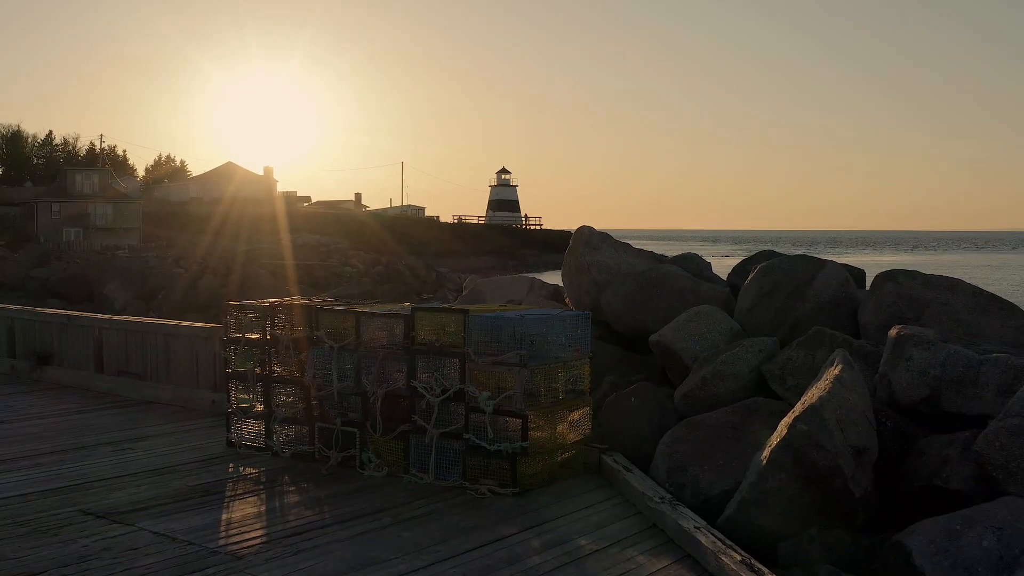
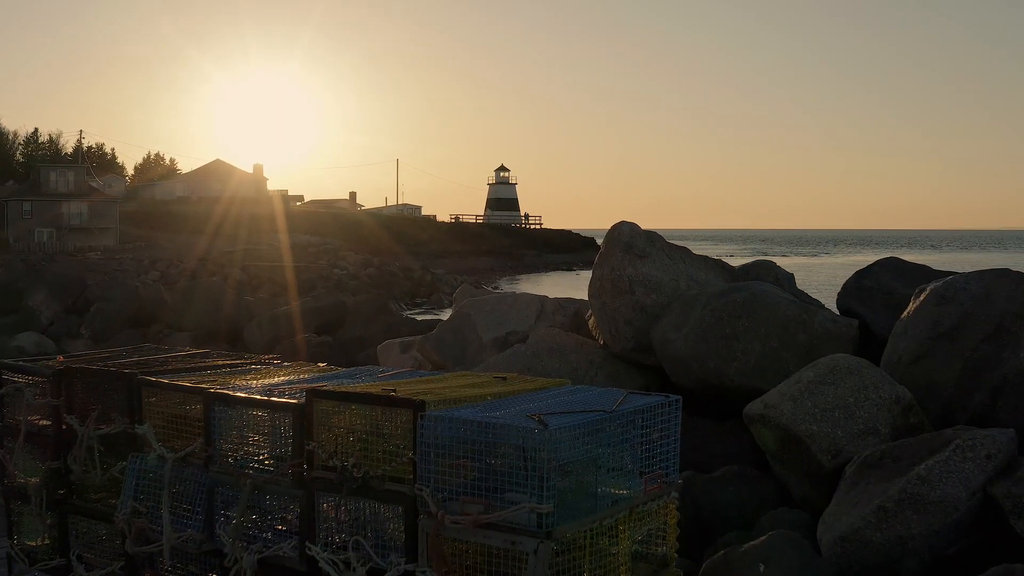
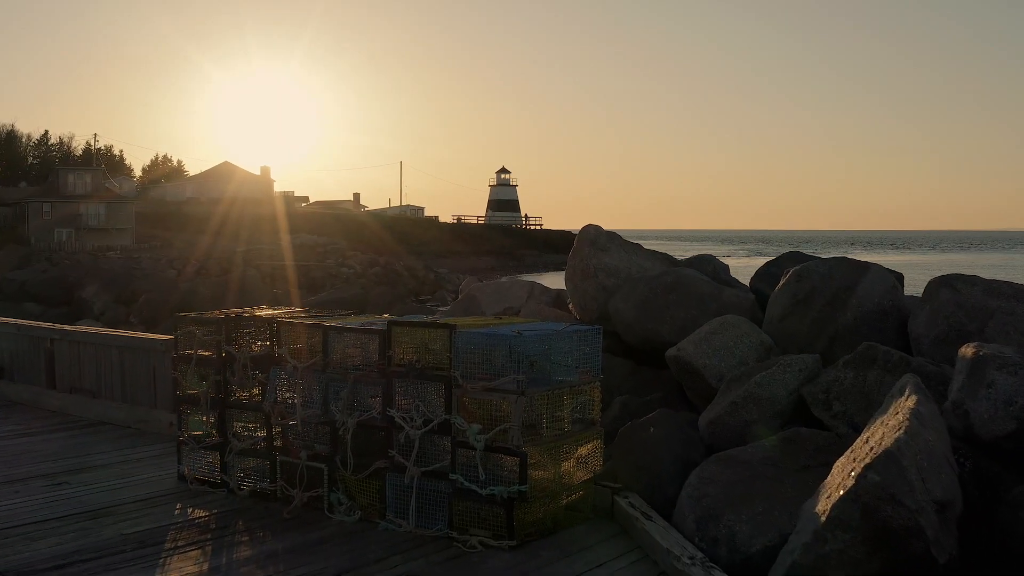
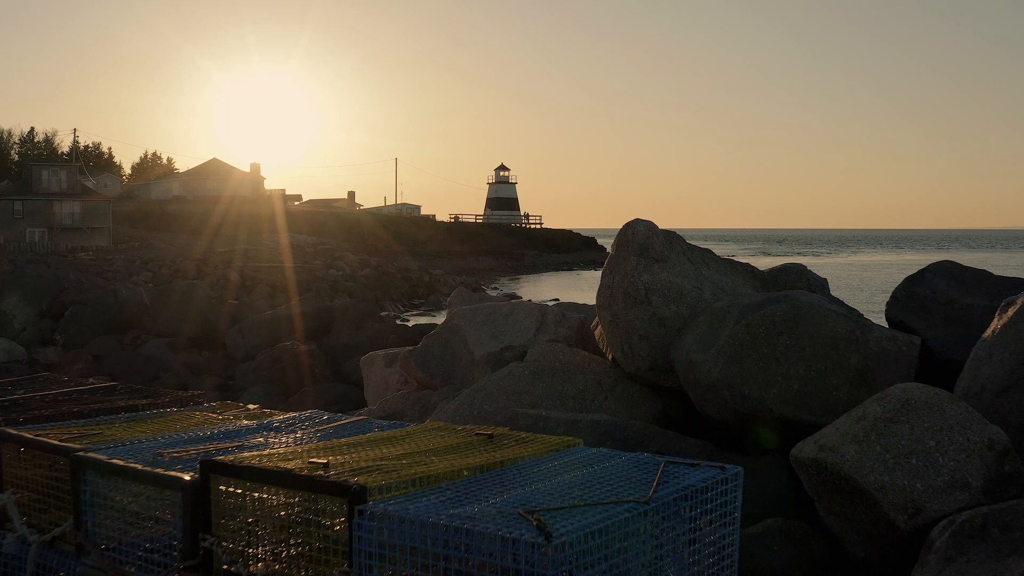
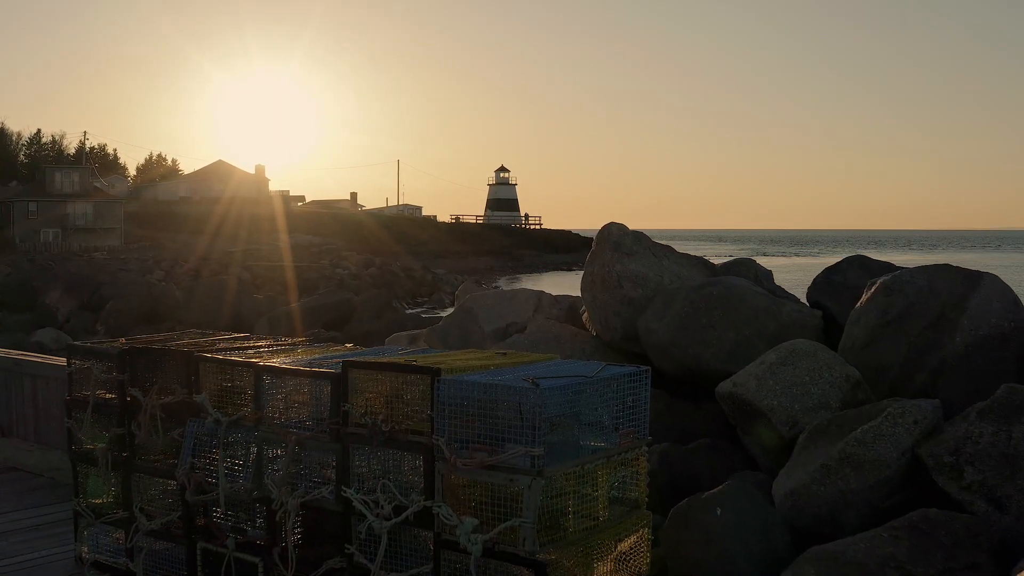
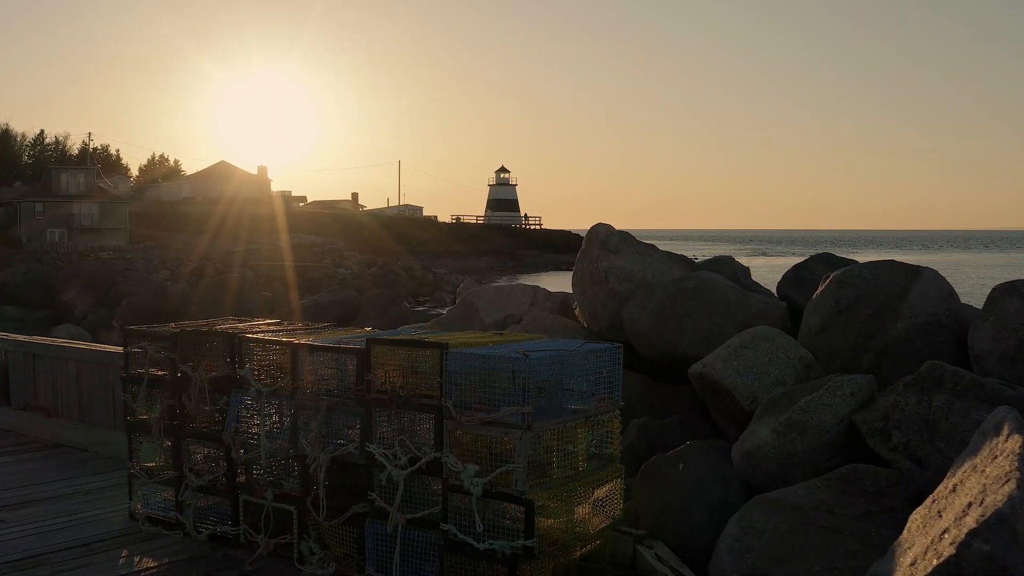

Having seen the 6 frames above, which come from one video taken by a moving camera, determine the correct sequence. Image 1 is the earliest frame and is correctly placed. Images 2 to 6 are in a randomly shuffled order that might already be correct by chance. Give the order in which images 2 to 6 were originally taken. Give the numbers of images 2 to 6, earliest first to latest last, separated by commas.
3, 6, 5, 2, 4
